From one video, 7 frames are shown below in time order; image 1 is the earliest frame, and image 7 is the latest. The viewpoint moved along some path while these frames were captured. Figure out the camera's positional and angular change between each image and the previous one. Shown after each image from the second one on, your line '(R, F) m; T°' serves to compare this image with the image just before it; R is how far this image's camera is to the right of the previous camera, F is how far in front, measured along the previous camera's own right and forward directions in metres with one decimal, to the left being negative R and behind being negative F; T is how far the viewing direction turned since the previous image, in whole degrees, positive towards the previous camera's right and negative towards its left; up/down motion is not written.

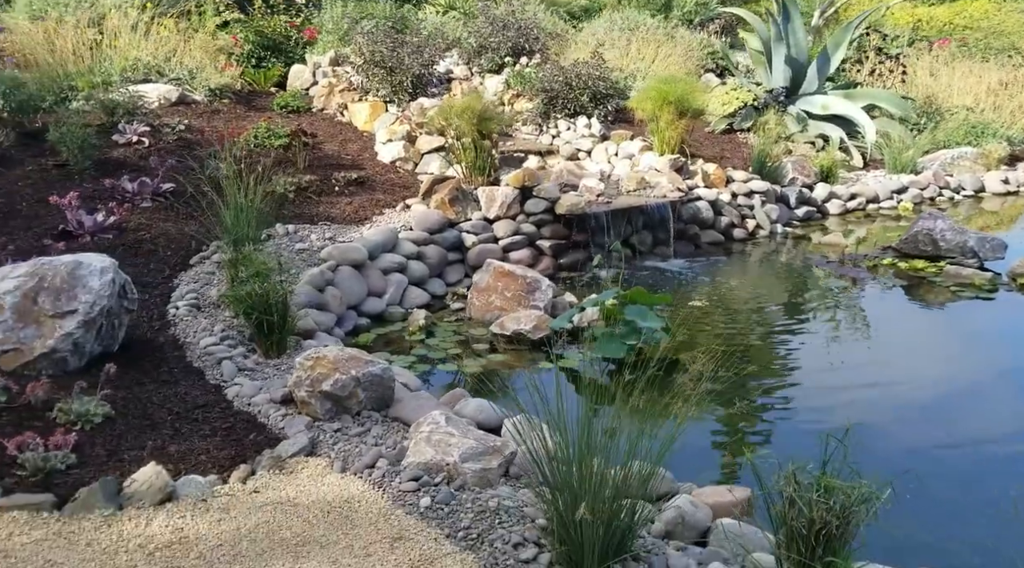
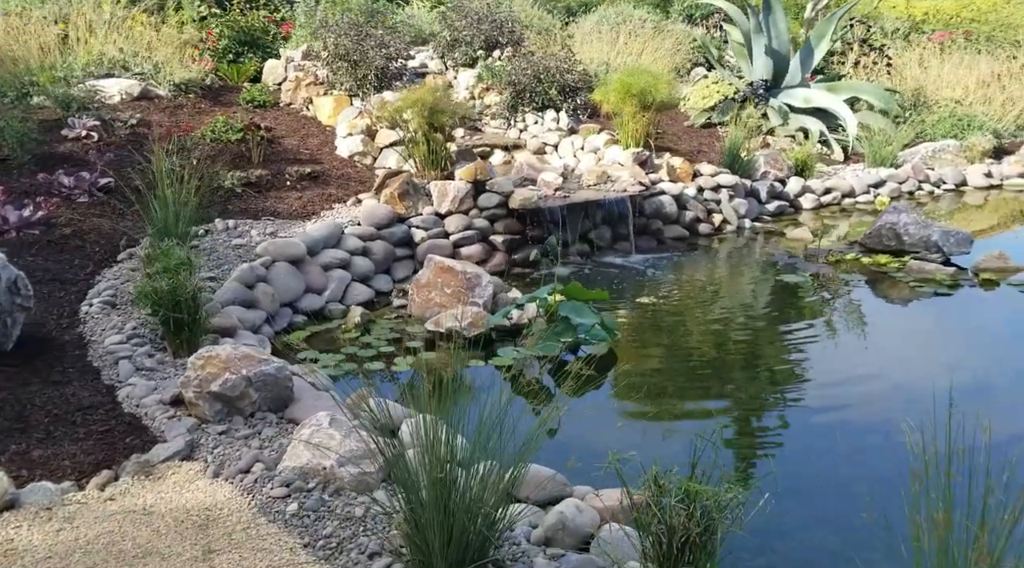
(+0.5, +0.2) m; -1°
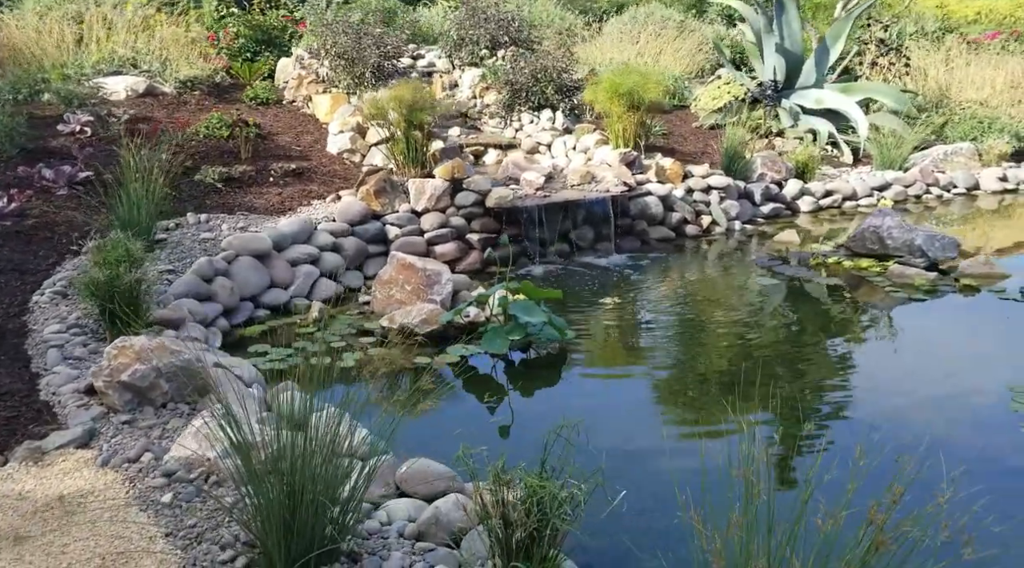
(+0.6, 0.0) m; -3°
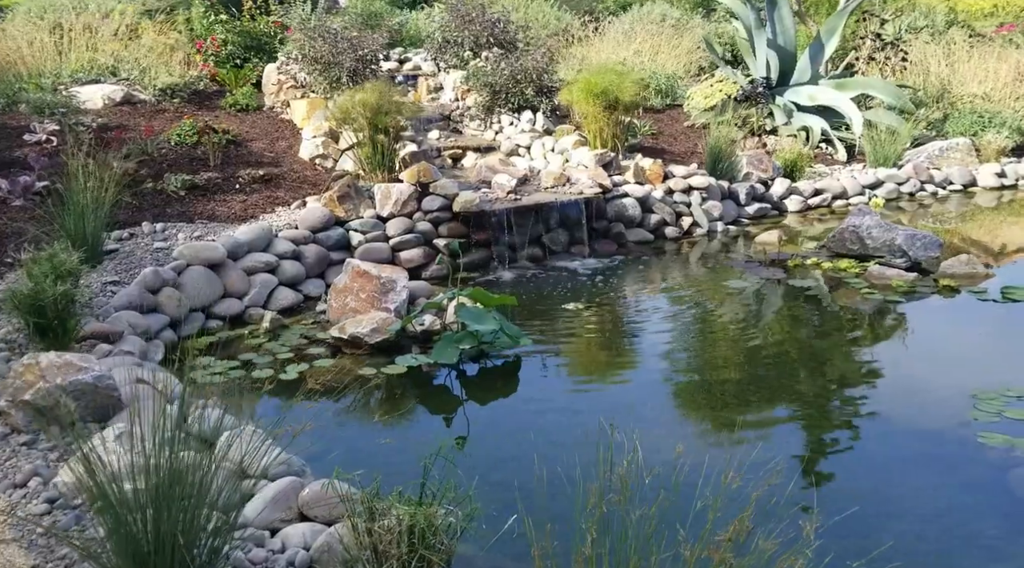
(+0.4, +0.2) m; -1°
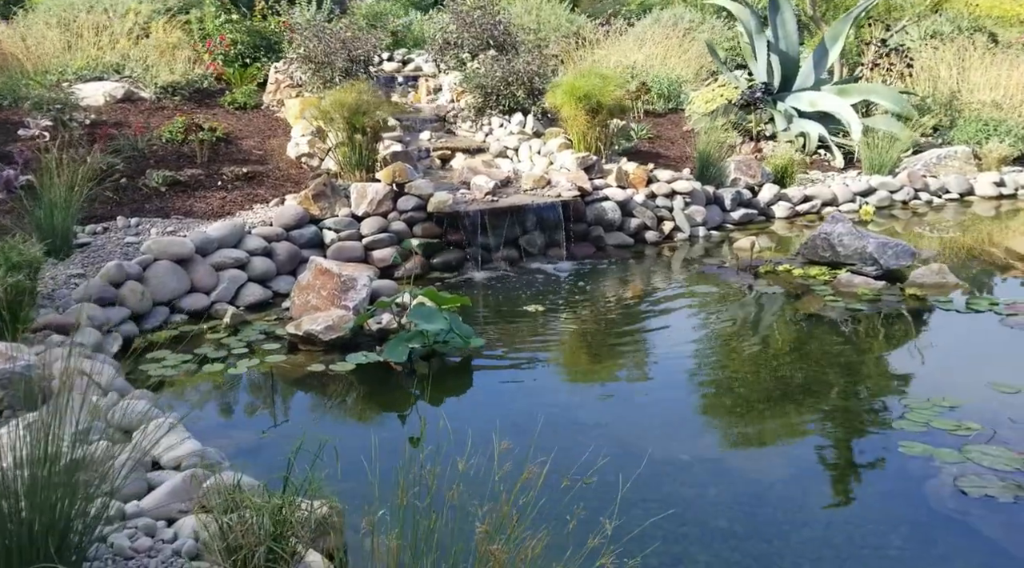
(+0.5, 0.0) m; -2°
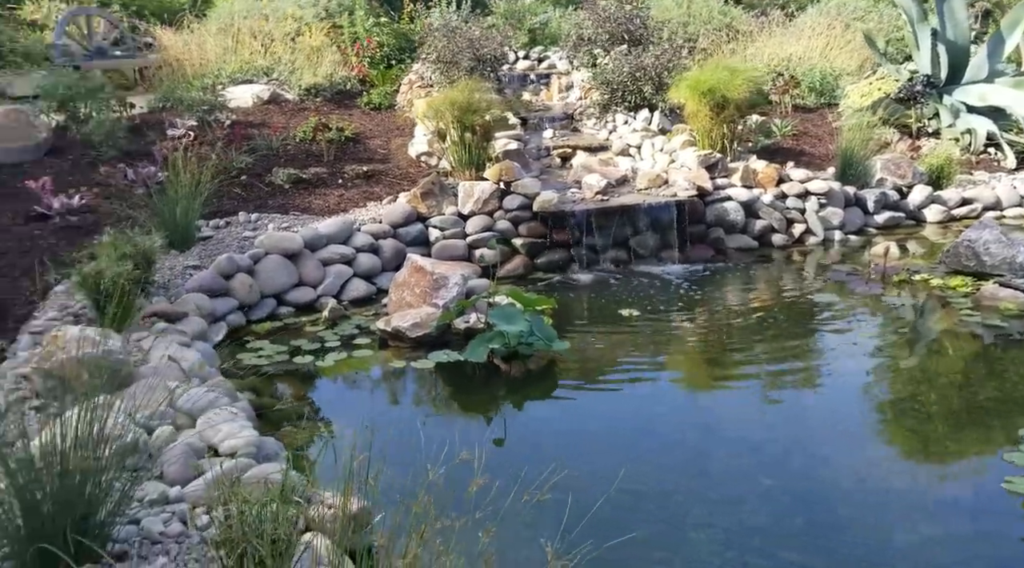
(+0.5, +0.1) m; -10°
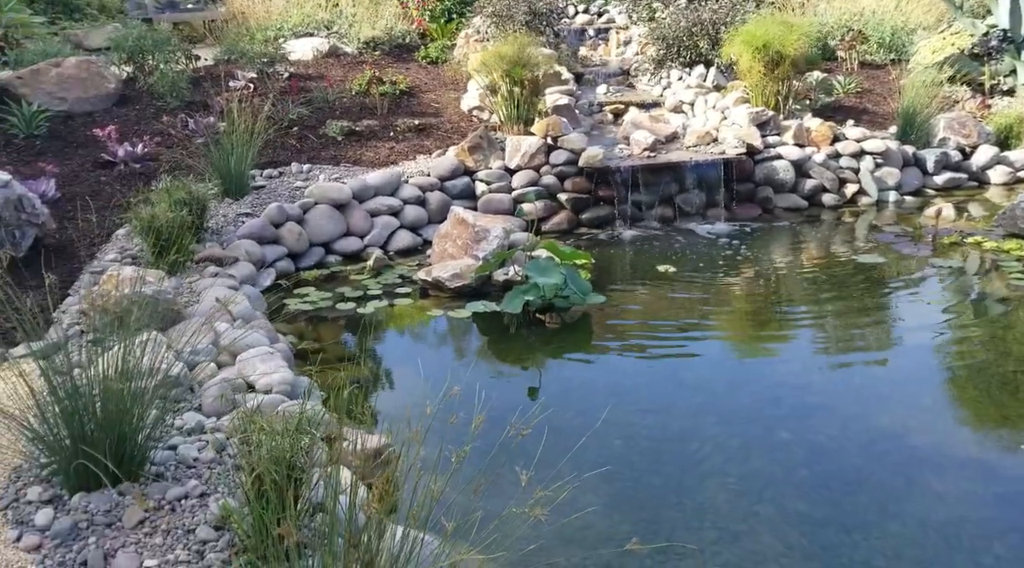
(+0.2, -0.1) m; -4°
